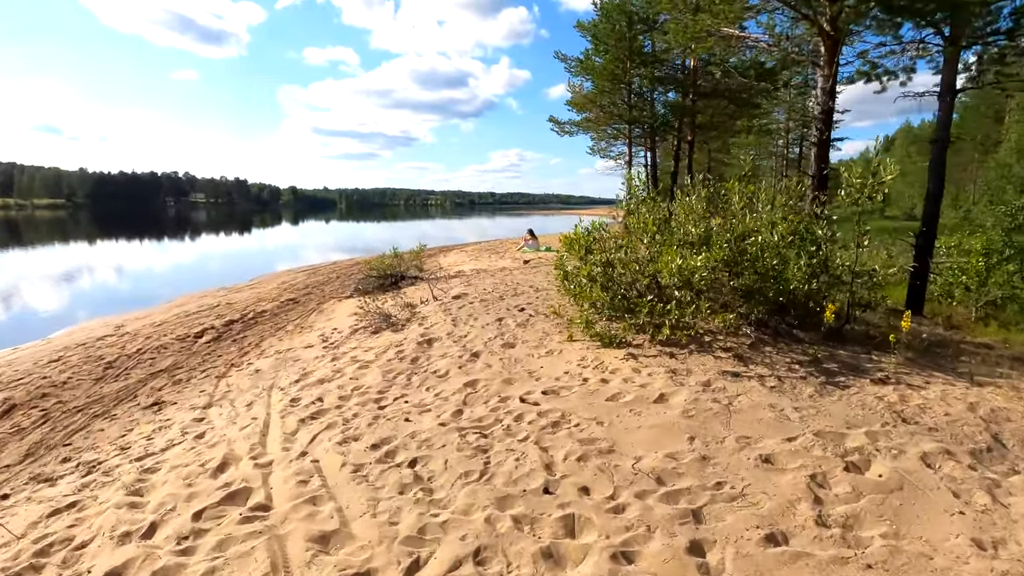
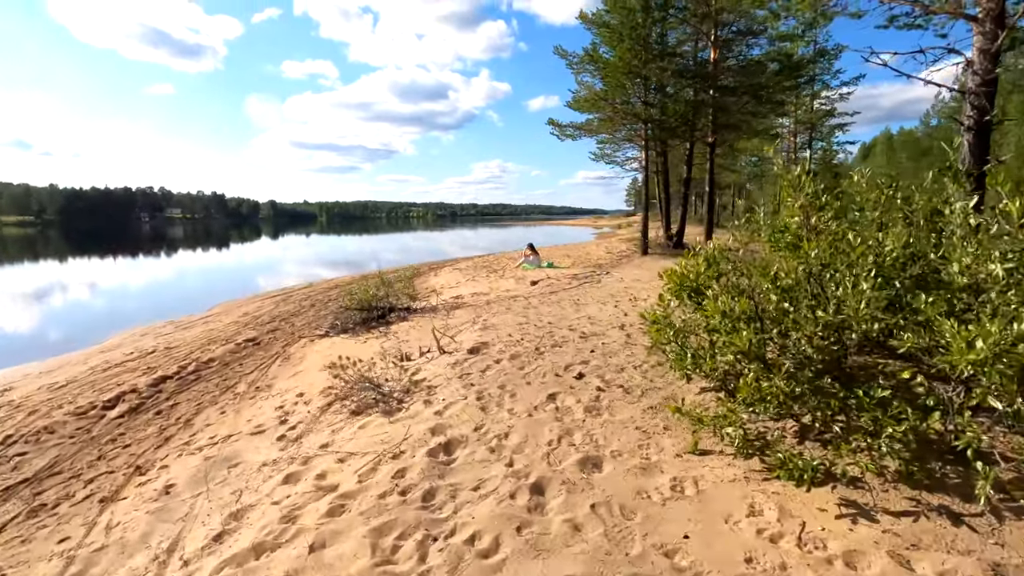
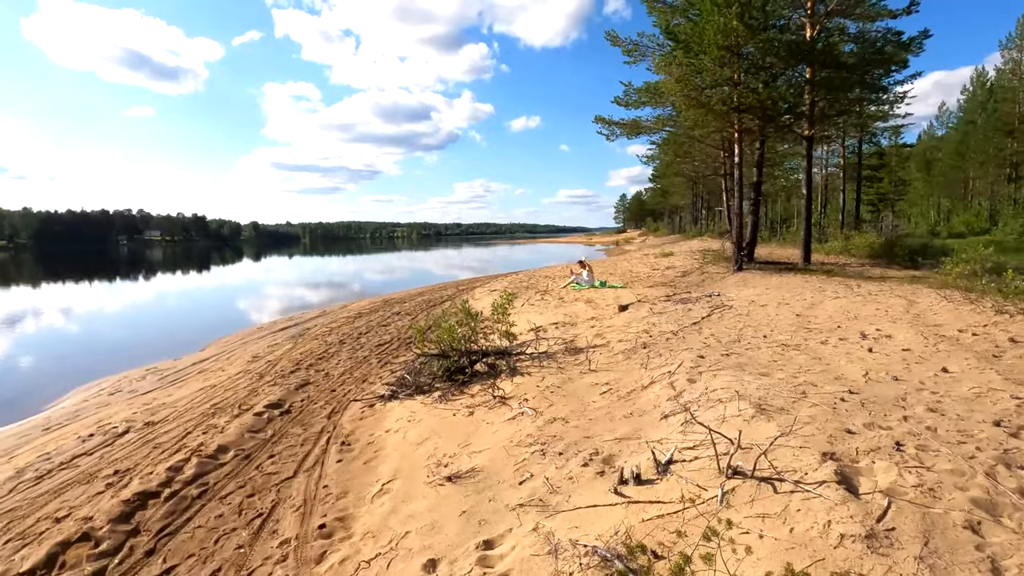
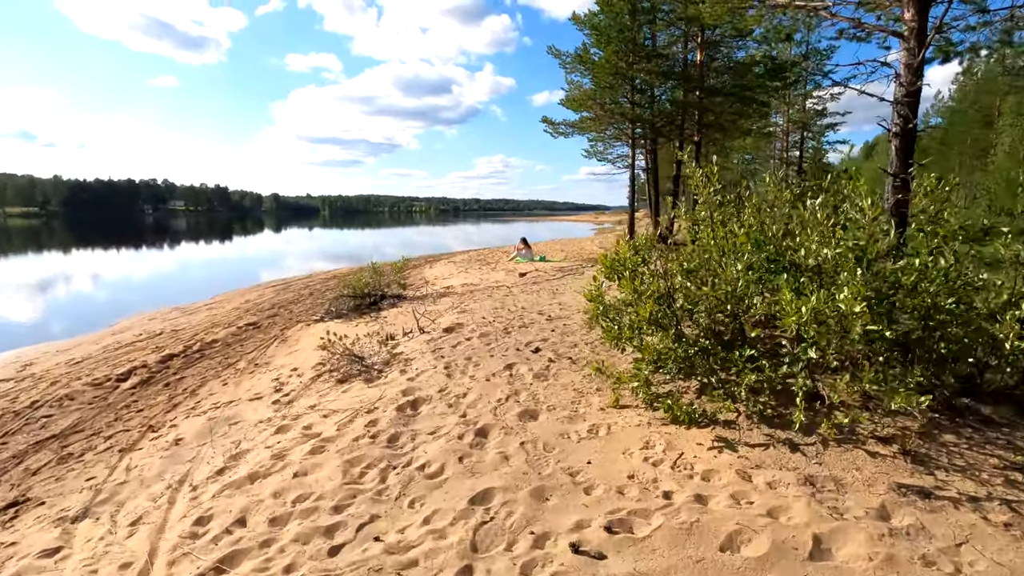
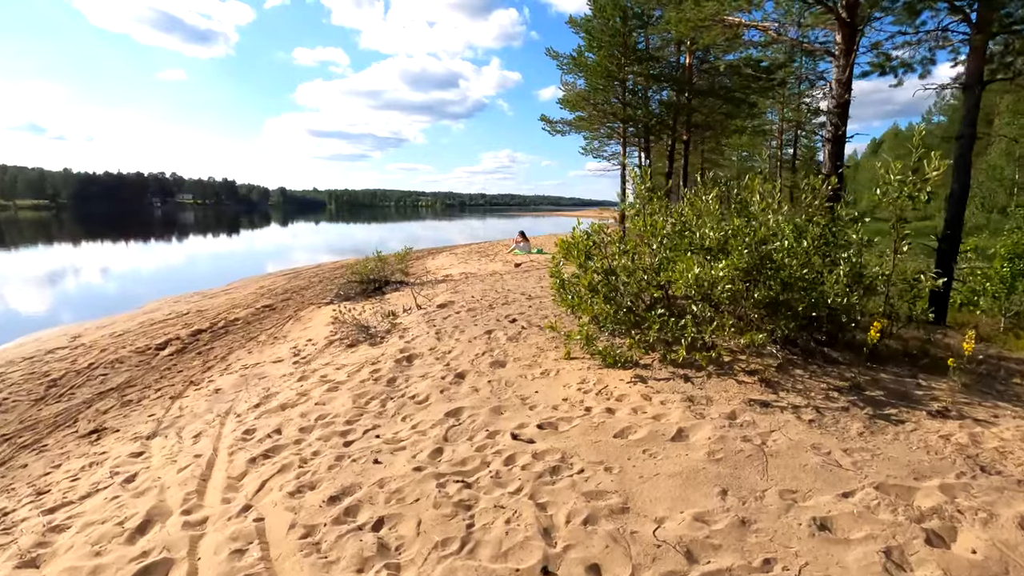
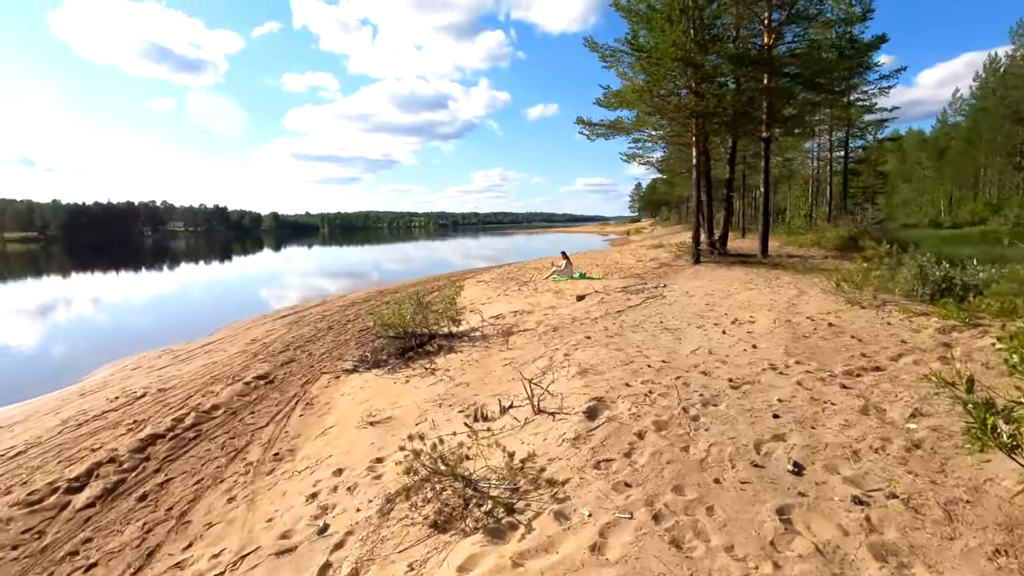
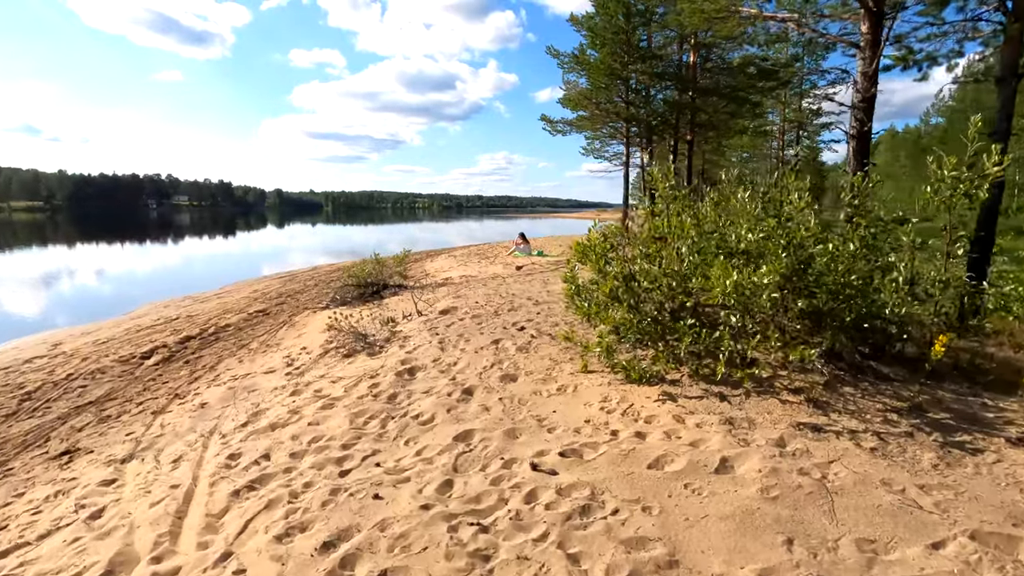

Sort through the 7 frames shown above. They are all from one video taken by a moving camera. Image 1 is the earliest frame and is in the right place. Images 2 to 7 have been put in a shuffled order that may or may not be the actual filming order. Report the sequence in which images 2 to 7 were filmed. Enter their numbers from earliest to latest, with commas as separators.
5, 7, 4, 2, 6, 3
